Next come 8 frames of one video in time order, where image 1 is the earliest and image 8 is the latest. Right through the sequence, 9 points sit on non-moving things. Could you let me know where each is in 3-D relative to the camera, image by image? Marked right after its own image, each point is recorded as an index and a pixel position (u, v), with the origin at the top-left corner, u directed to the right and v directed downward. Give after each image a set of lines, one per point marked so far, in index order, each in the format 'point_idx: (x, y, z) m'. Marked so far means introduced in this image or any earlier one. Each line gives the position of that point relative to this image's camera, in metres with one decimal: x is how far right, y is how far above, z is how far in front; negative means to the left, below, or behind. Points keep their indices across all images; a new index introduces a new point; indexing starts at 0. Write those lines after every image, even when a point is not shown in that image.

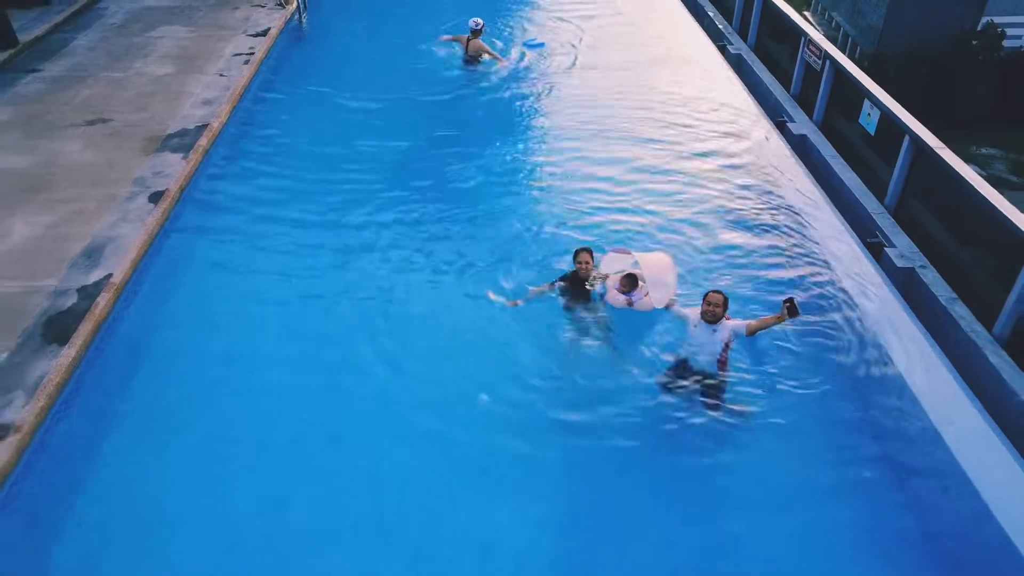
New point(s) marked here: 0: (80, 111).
0: (-3.2, +1.3, +6.6) m
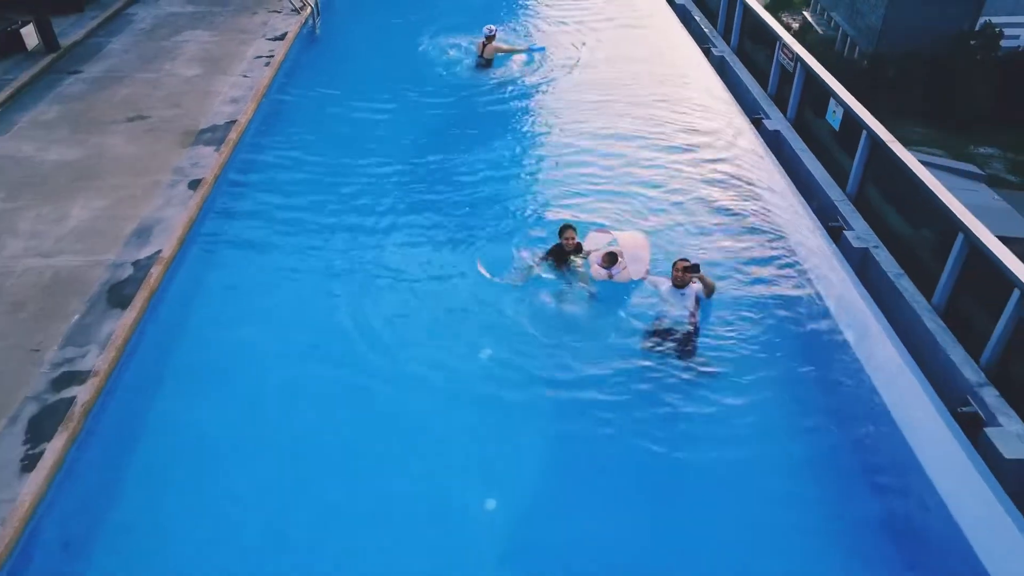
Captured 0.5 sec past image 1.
0: (-3.2, +1.5, +7.3) m
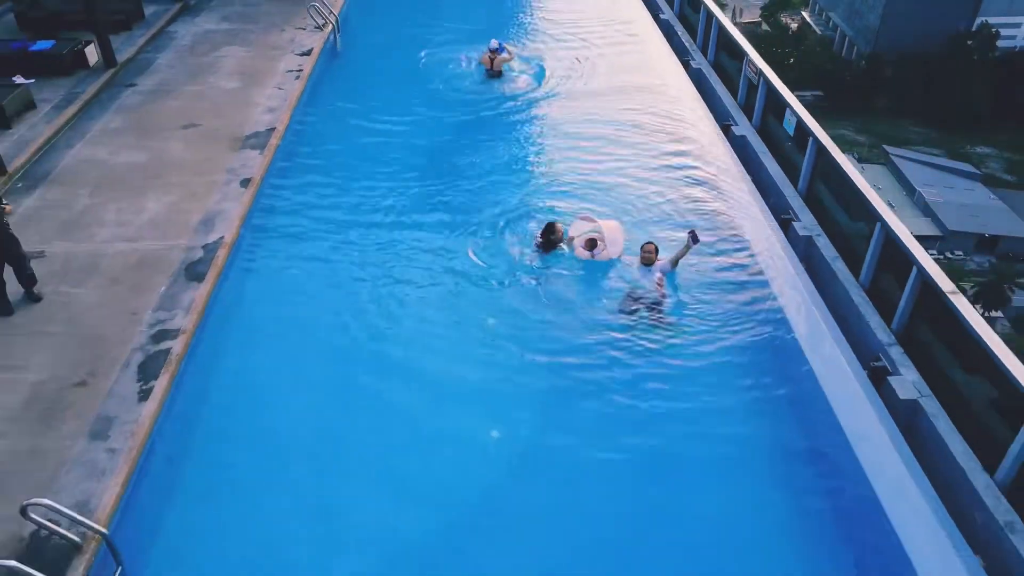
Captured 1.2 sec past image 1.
0: (-3.2, +1.6, +8.5) m
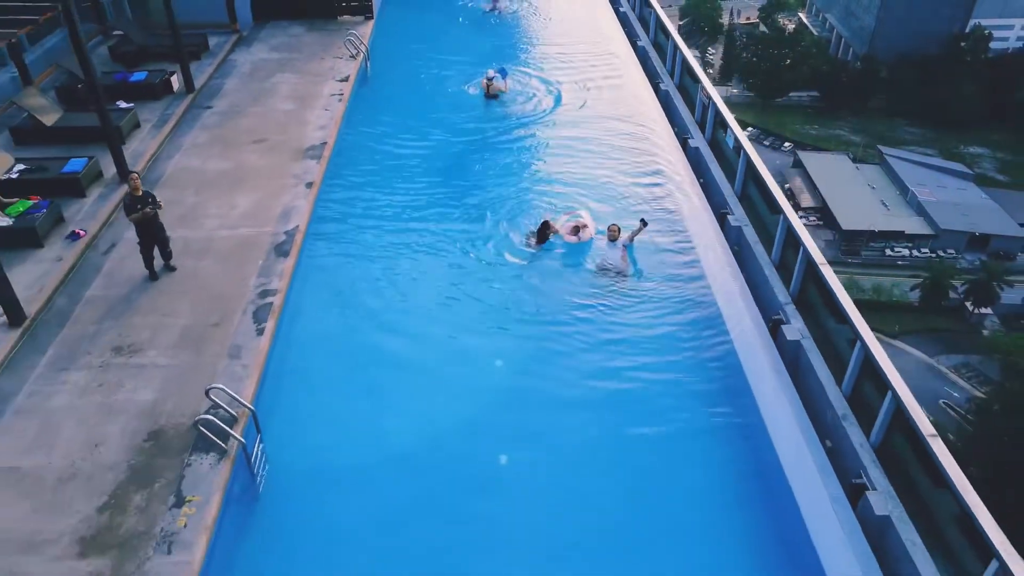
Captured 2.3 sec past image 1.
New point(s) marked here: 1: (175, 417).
0: (-3.2, +1.9, +10.8) m
1: (-2.4, -0.9, +6.4) m
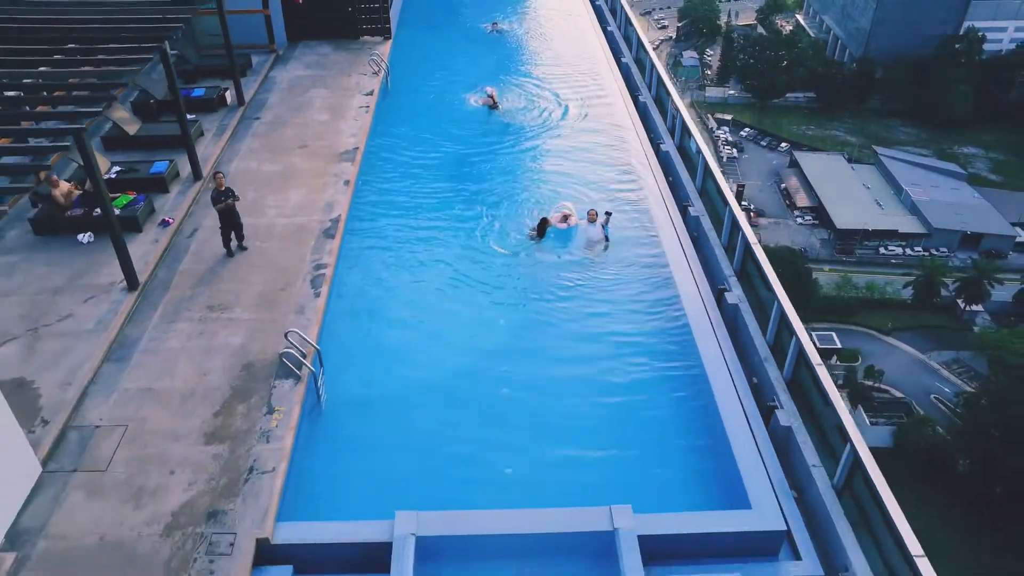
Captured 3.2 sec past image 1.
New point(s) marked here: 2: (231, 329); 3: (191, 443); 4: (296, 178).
0: (-3.2, +2.2, +13.0) m
1: (-2.4, -0.6, +8.6) m
2: (-2.8, -0.4, +8.9) m
3: (-2.7, -1.3, +7.5) m
4: (-2.9, +1.5, +11.9) m
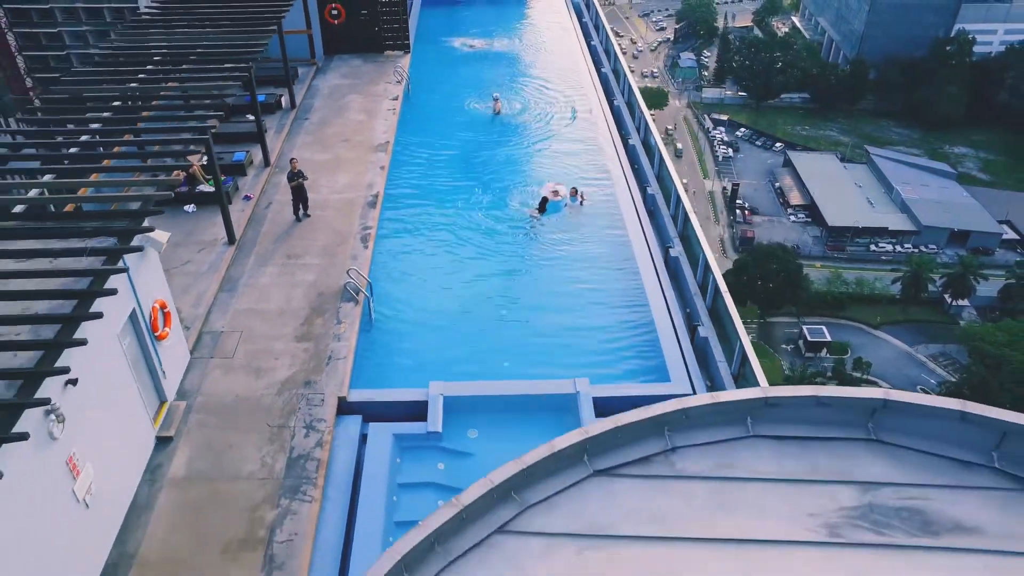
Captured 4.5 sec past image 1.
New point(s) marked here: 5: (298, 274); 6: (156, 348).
0: (-3.3, +2.8, +16.4) m
1: (-2.5, 0.0, +12.0) m
2: (-2.9, +0.3, +12.3) m
3: (-2.8, -0.7, +10.9) m
4: (-3.0, +2.1, +15.3) m
5: (-3.0, +0.2, +12.2) m
6: (-3.8, -0.6, +9.5) m
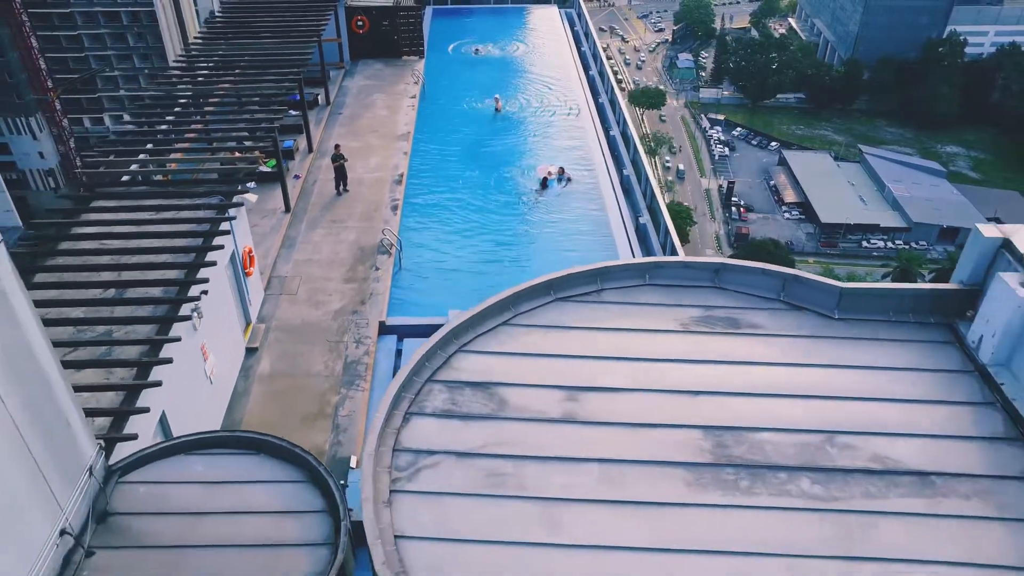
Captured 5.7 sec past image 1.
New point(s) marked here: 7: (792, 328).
0: (-3.3, +3.5, +19.6) m
1: (-2.5, +0.8, +15.2) m
2: (-2.9, +1.0, +15.5) m
3: (-2.8, +0.1, +14.1) m
4: (-3.0, +2.9, +18.5) m
5: (-3.0, +0.9, +15.4) m
6: (-3.8, +0.1, +12.7) m
7: (+2.2, -0.3, +7.0) m
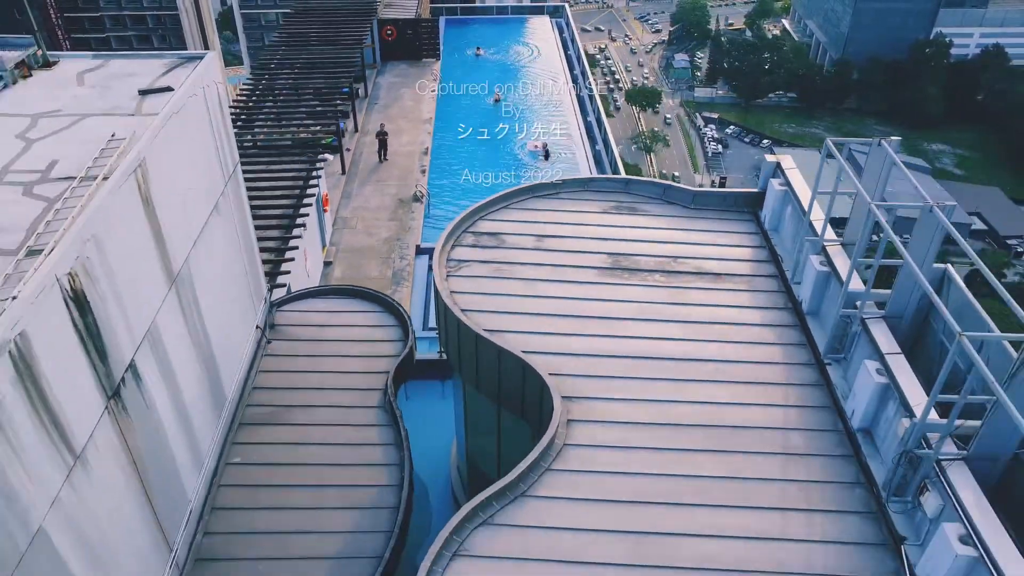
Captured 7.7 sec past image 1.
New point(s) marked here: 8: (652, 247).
0: (-3.3, +4.9, +25.0) m
1: (-2.6, +2.1, +20.6) m
2: (-2.9, +2.4, +21.0) m
3: (-2.9, +1.5, +19.6) m
4: (-3.0, +4.2, +24.0) m
5: (-3.0, +2.3, +20.9) m
6: (-3.9, +1.5, +18.2) m
7: (+2.2, +1.1, +12.5) m
8: (+1.9, +0.5, +11.6) m
